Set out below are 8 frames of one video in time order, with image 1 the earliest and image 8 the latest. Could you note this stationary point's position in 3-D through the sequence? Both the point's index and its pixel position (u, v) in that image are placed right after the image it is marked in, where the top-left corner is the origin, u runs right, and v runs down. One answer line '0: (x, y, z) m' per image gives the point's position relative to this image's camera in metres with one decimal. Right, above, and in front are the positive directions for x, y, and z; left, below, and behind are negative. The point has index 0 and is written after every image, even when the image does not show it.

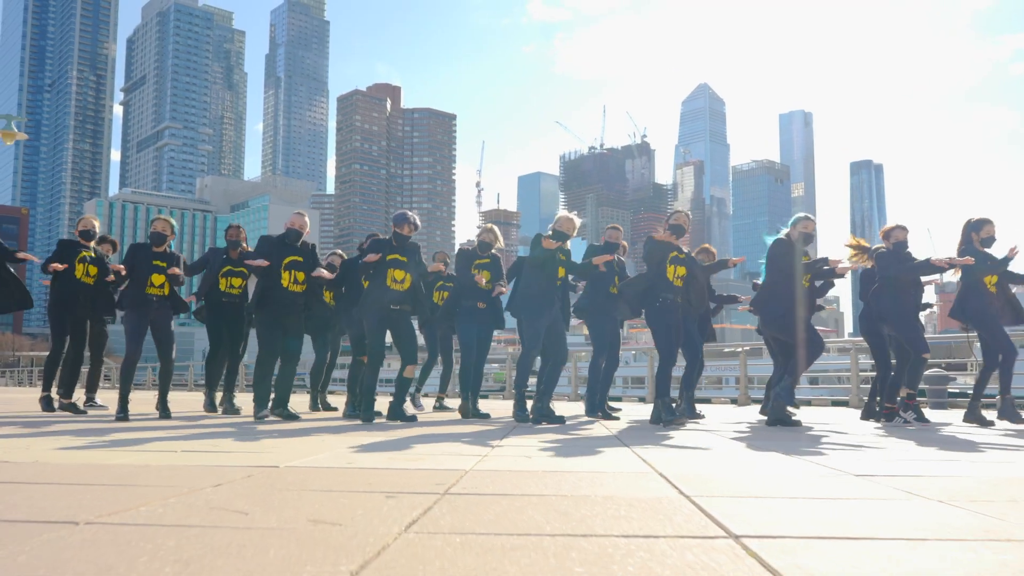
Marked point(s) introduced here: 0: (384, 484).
0: (-0.5, -0.7, +3.1) m
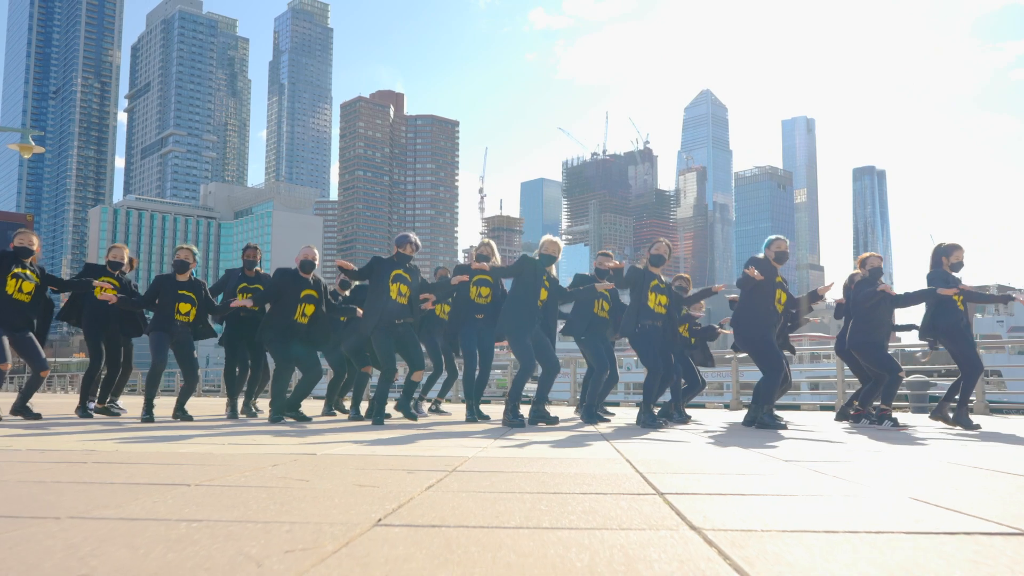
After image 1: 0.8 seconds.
0: (-0.5, -0.8, +3.9) m
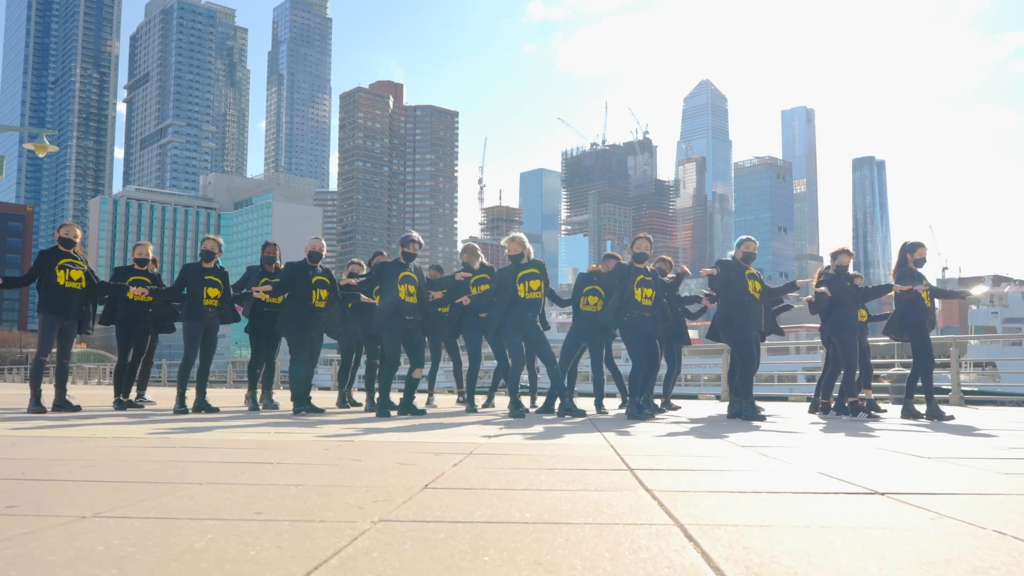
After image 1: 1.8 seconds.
0: (-0.5, -0.9, +4.8) m
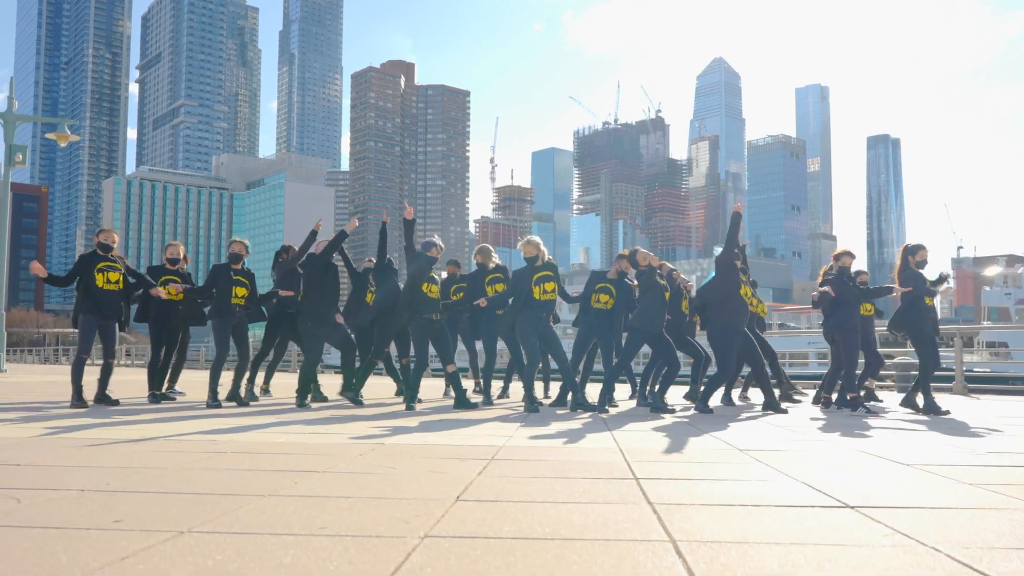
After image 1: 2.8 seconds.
0: (-0.4, -1.1, +5.3) m
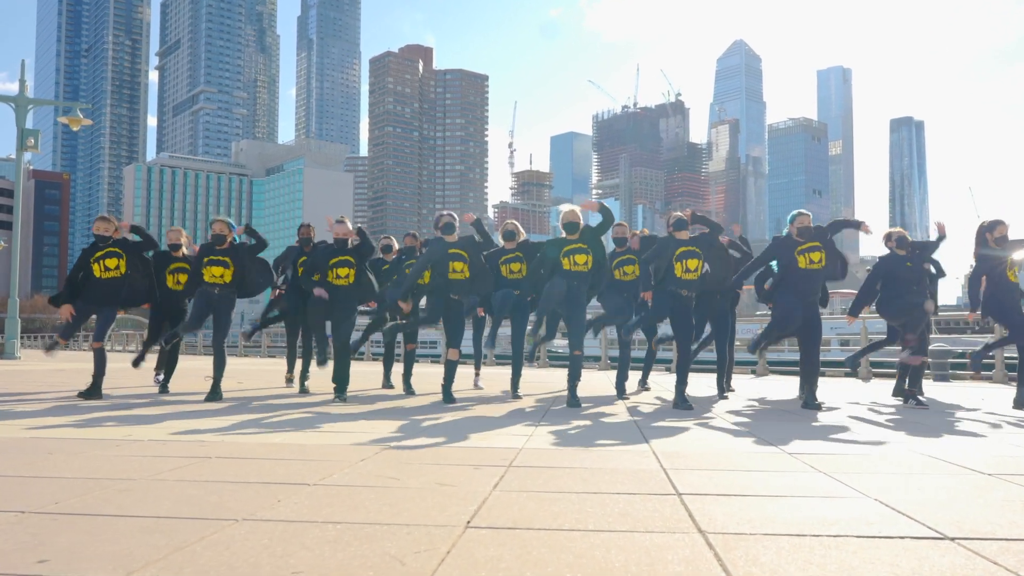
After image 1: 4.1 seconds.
0: (-0.3, -1.0, +4.7) m
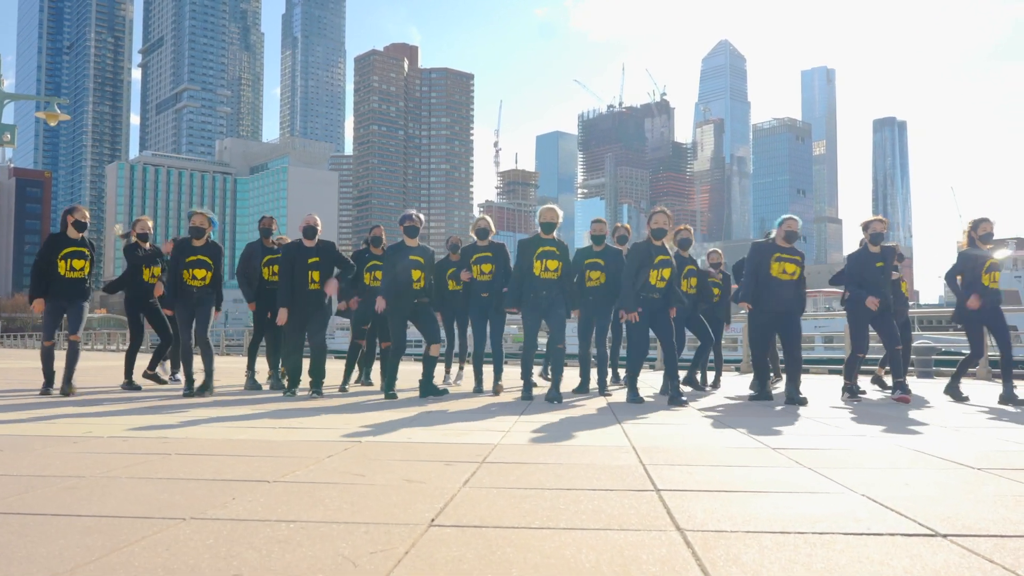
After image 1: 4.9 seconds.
0: (-0.4, -0.9, +4.5) m
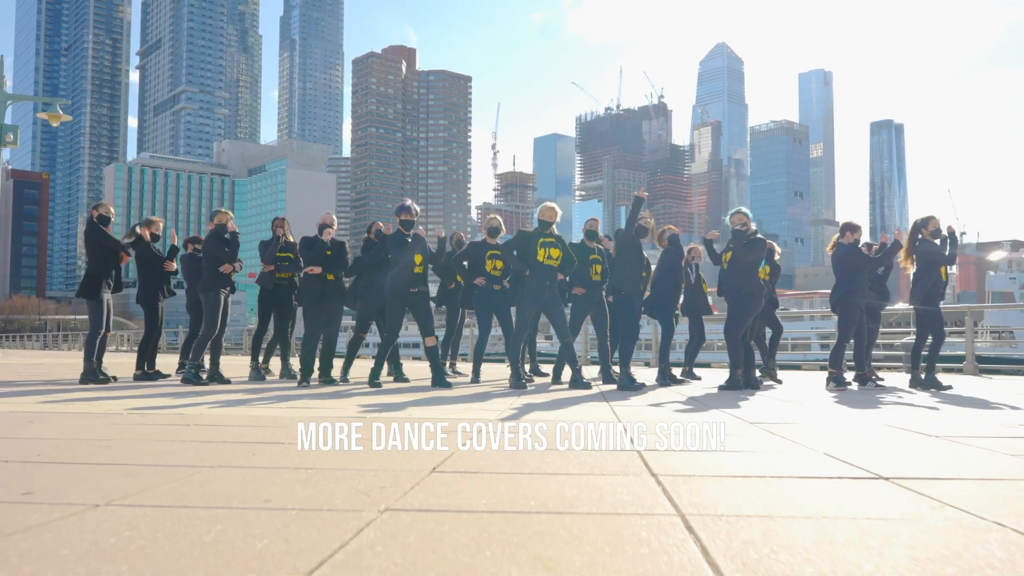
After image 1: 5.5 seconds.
0: (-0.4, -0.8, +4.9) m
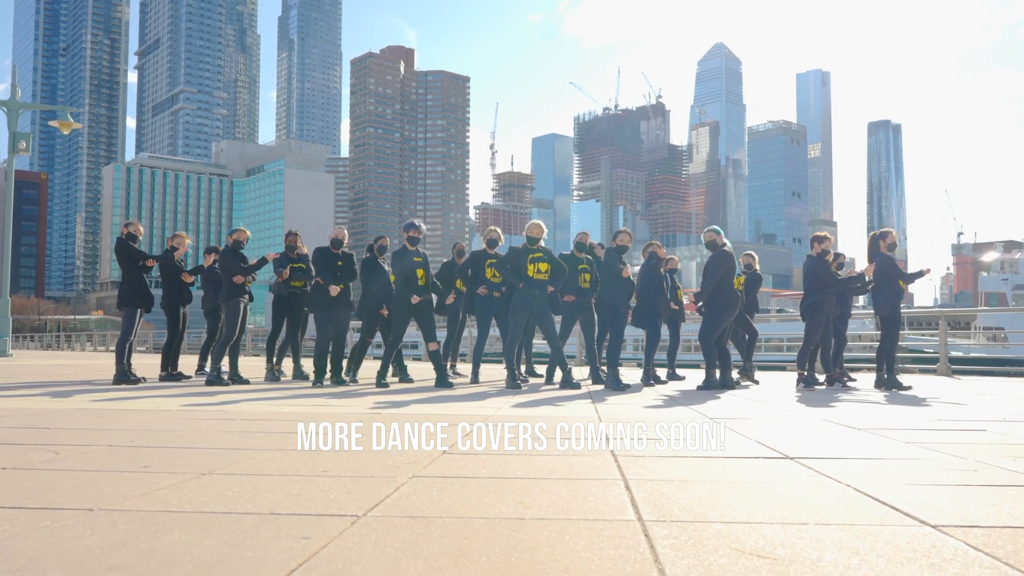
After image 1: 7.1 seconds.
0: (-0.5, -0.9, +5.8) m
